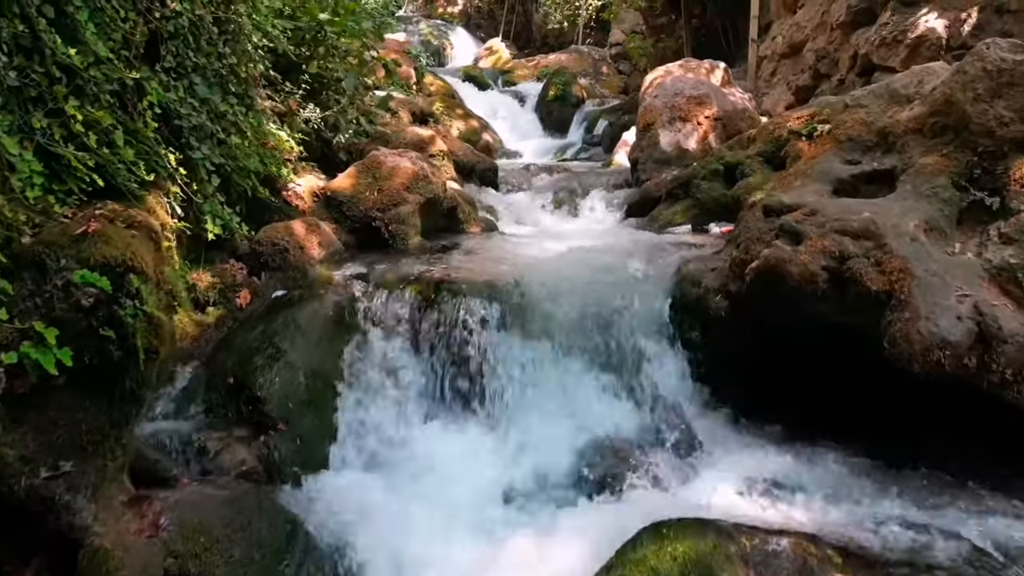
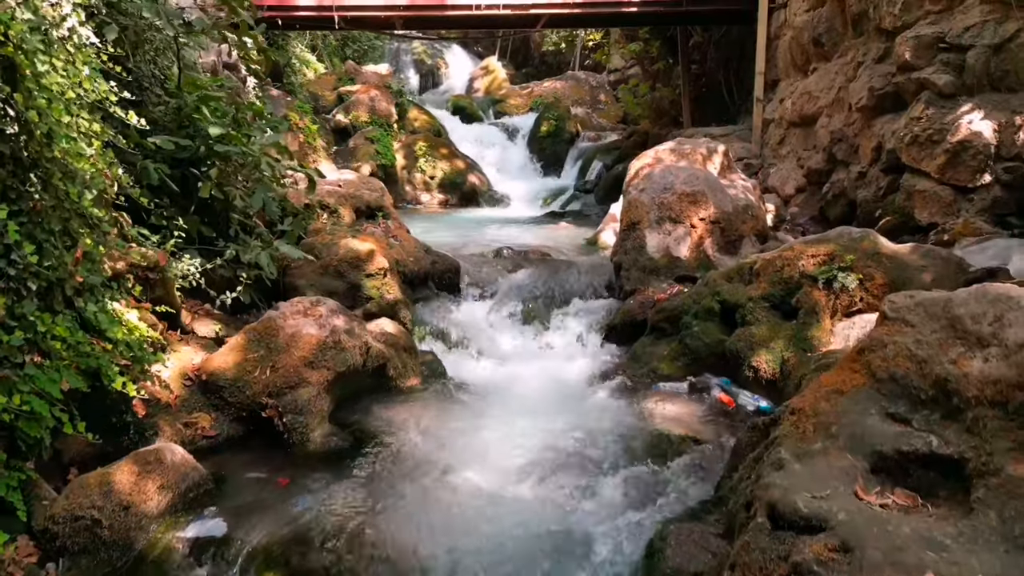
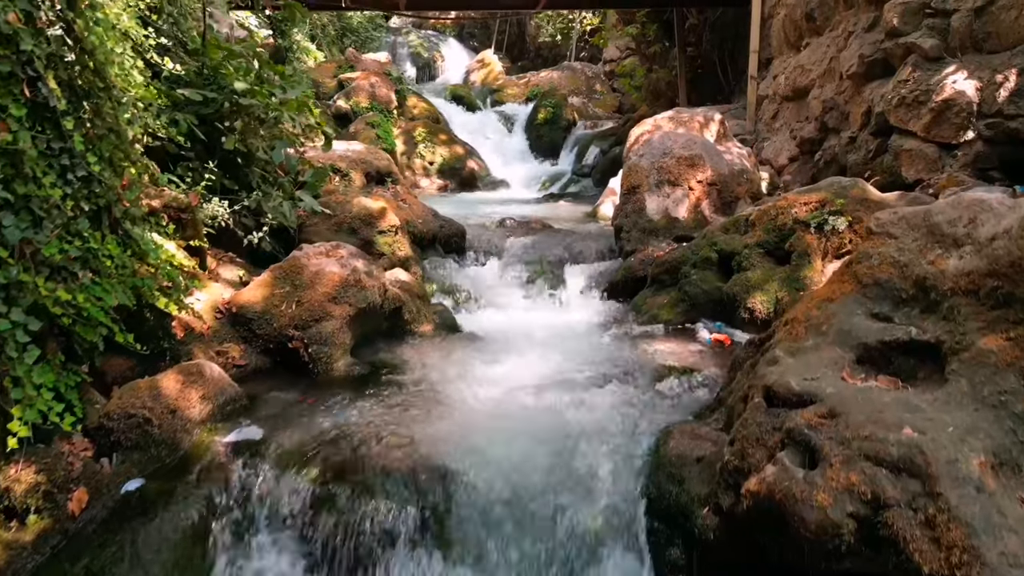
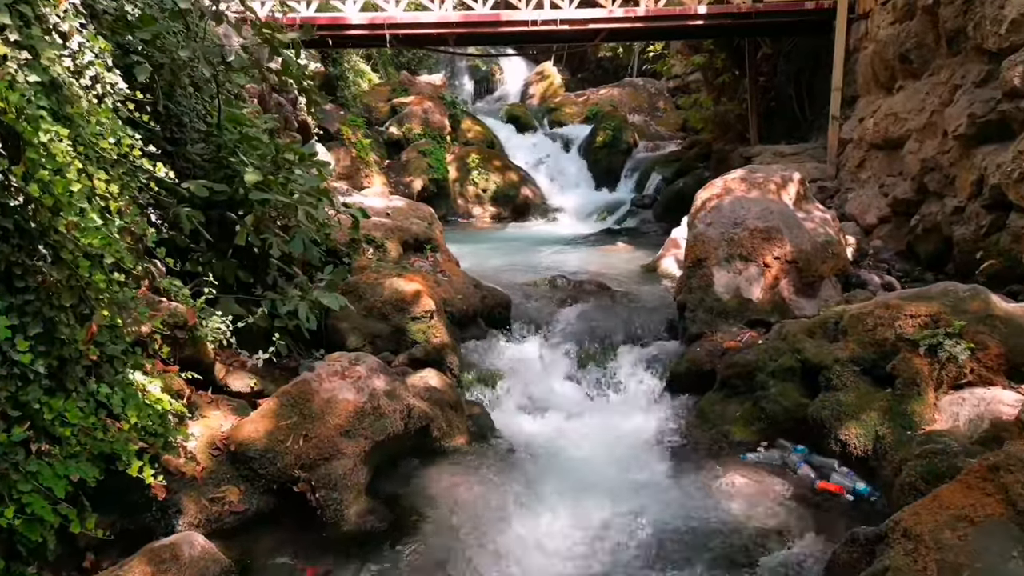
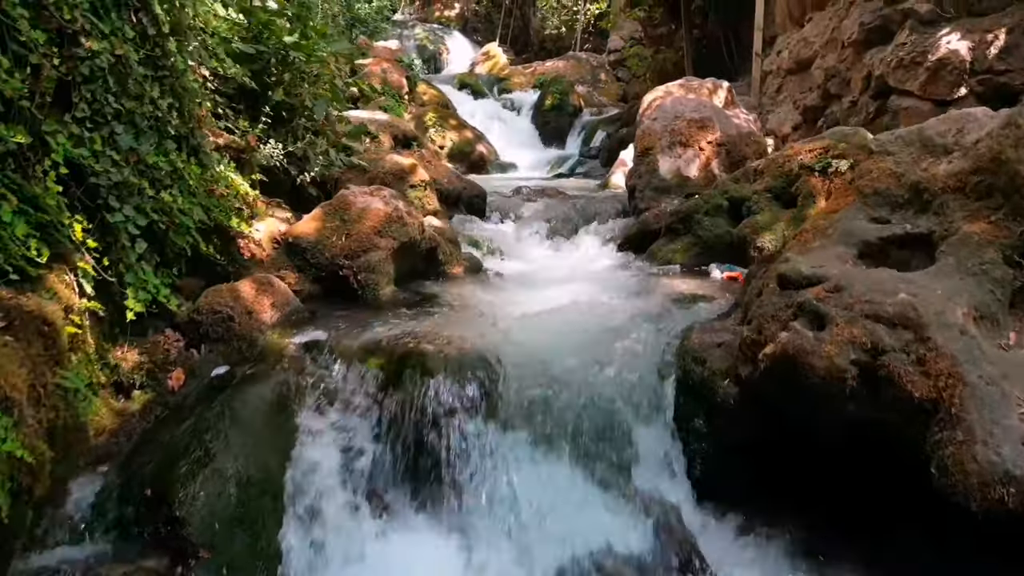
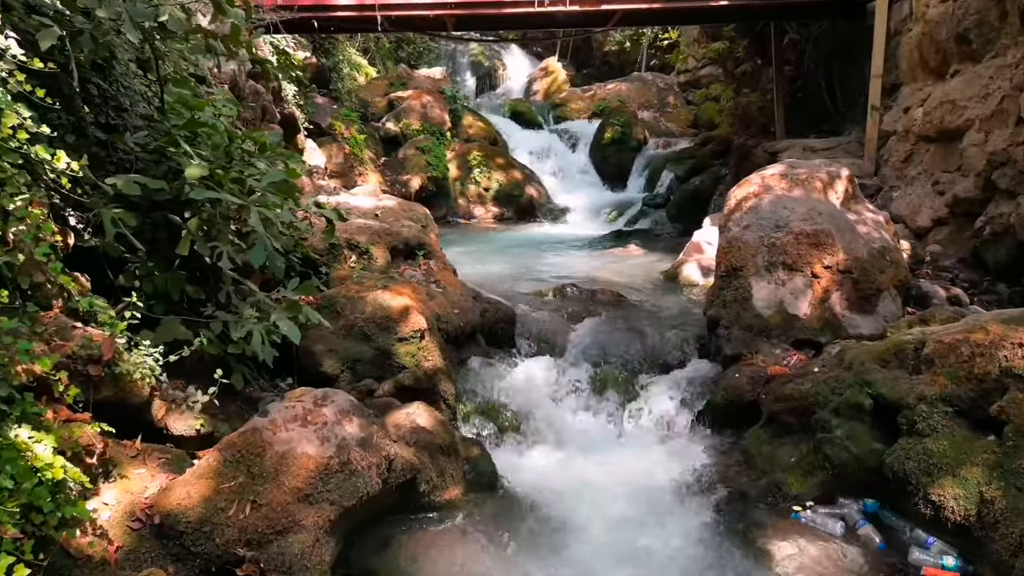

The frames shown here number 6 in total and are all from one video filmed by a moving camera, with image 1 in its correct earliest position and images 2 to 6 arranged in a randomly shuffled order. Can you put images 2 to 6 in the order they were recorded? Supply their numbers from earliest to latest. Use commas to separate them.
5, 3, 2, 4, 6
